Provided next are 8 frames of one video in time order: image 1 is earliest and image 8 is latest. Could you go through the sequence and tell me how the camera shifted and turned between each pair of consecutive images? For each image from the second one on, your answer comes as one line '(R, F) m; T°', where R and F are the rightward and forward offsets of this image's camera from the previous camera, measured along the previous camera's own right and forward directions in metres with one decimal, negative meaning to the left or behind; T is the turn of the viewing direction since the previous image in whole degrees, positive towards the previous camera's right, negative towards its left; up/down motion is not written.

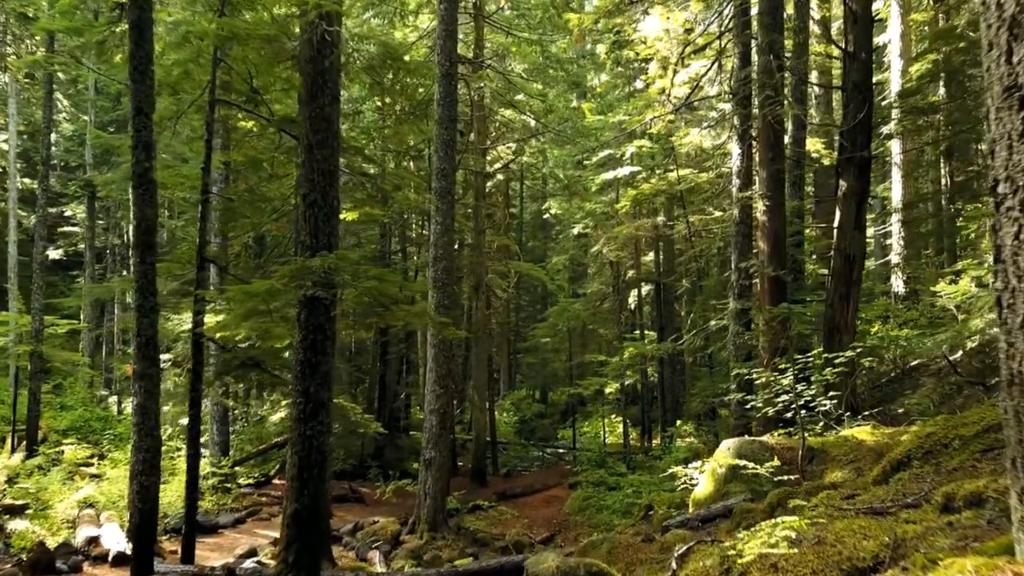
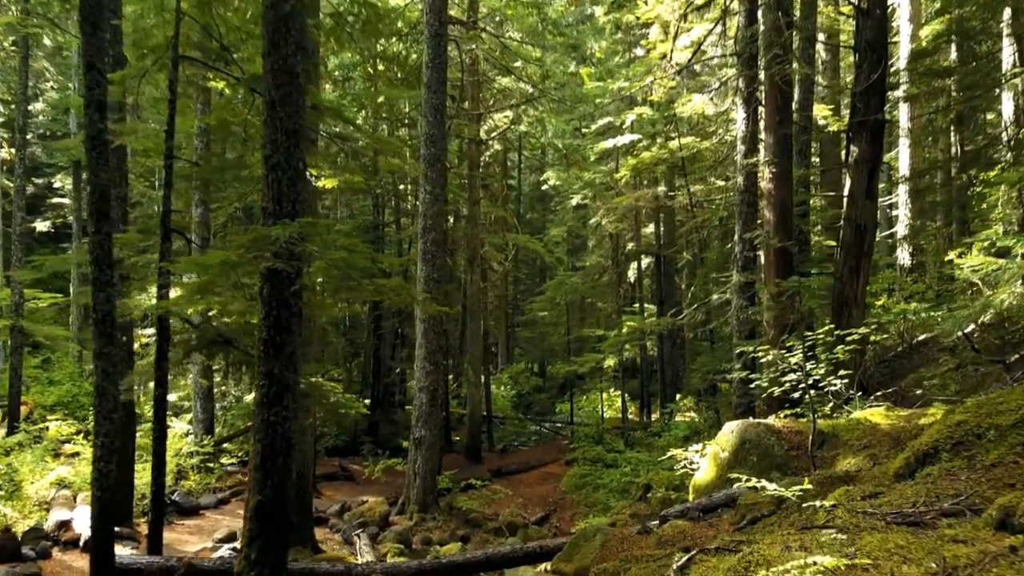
(+0.1, +0.6) m; 0°
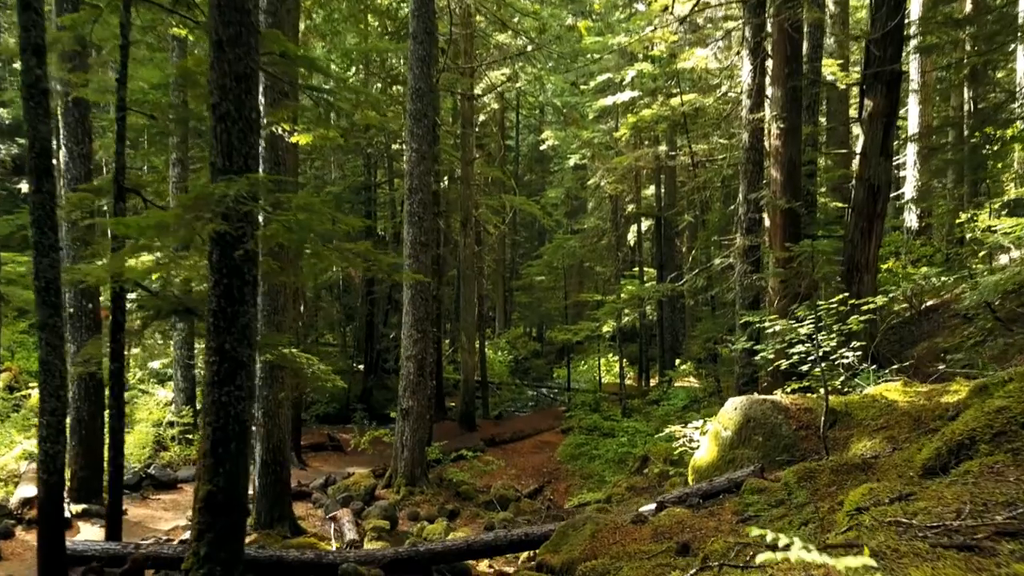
(+0.1, +0.6) m; 0°
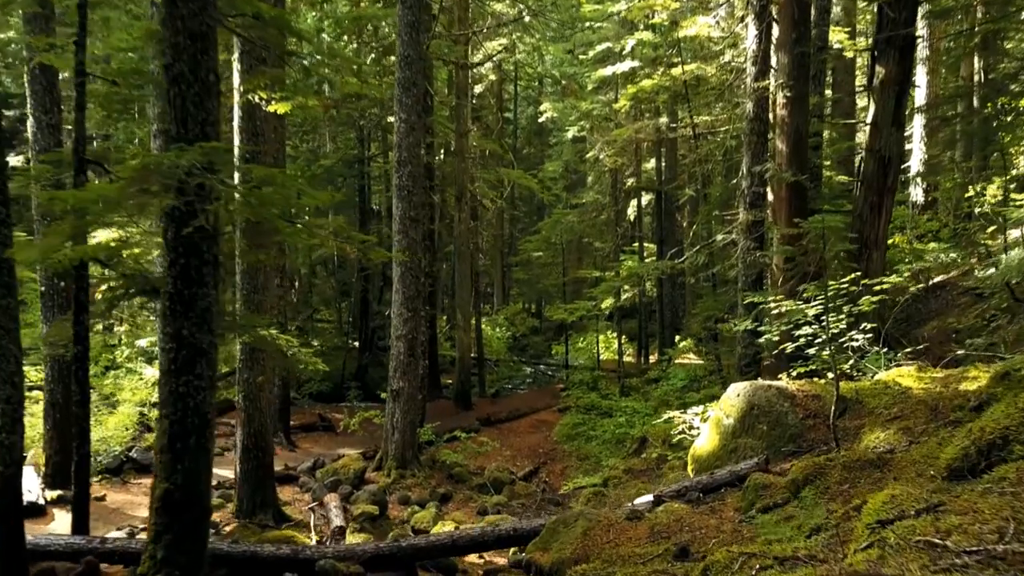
(+0.1, +0.4) m; 0°
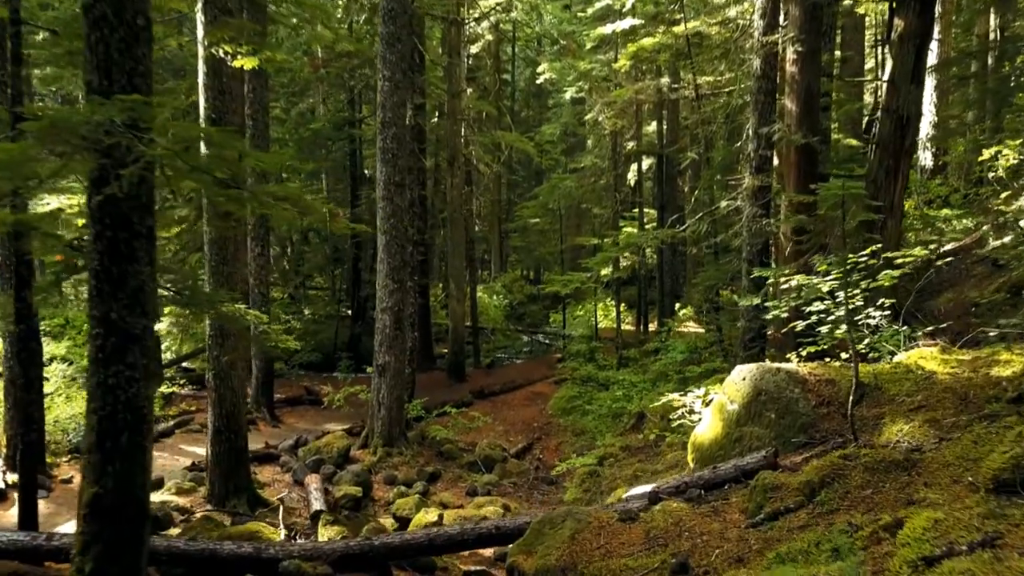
(+0.1, +0.6) m; 0°
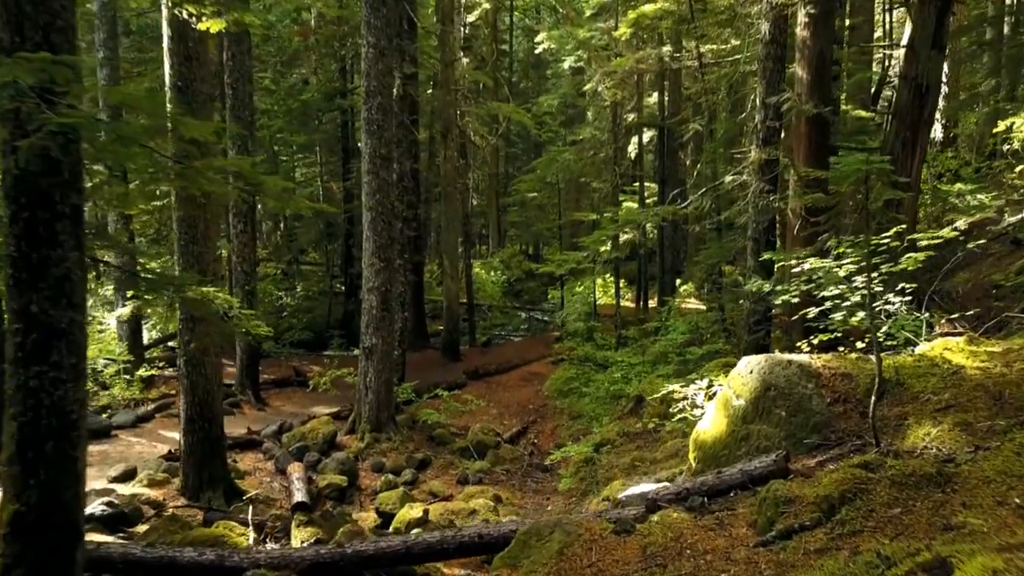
(+0.1, +0.5) m; 0°
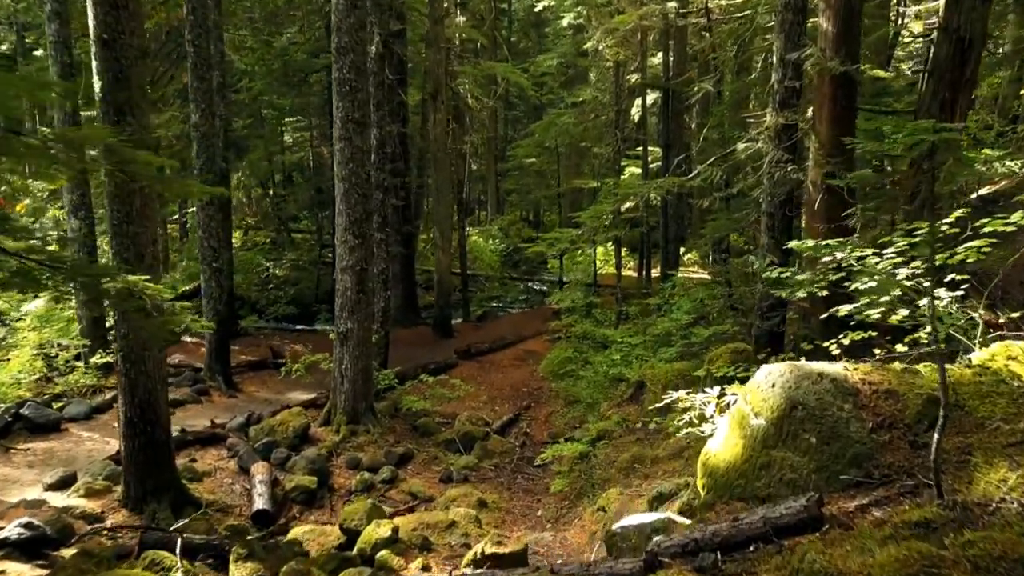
(+0.2, +0.9) m; 0°
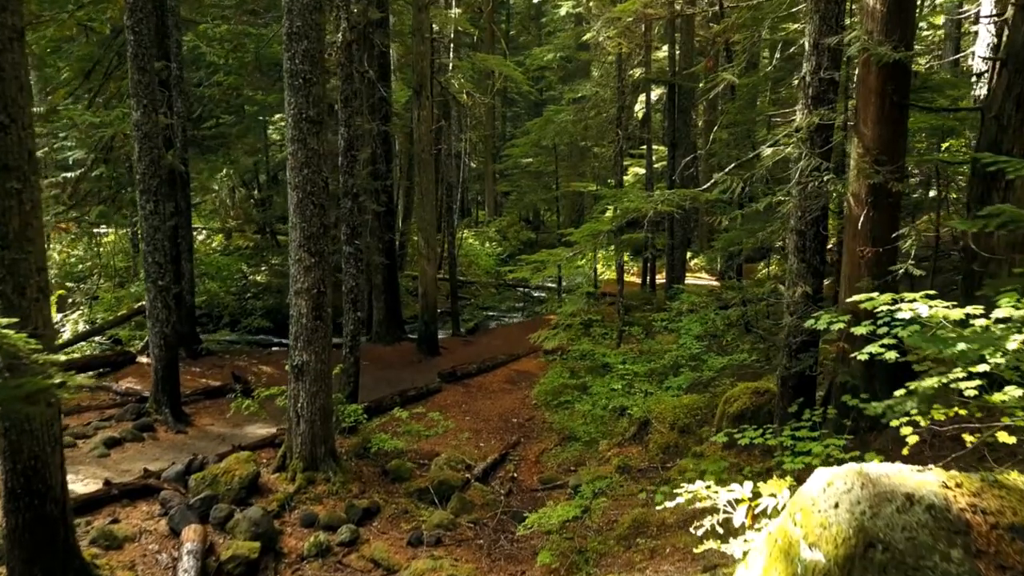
(+0.2, +1.3) m; 0°
